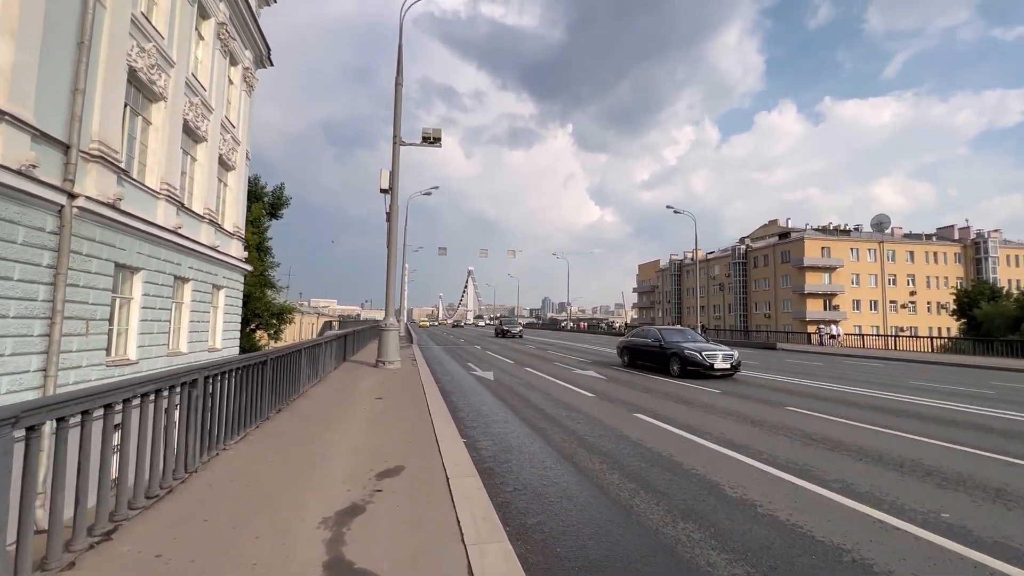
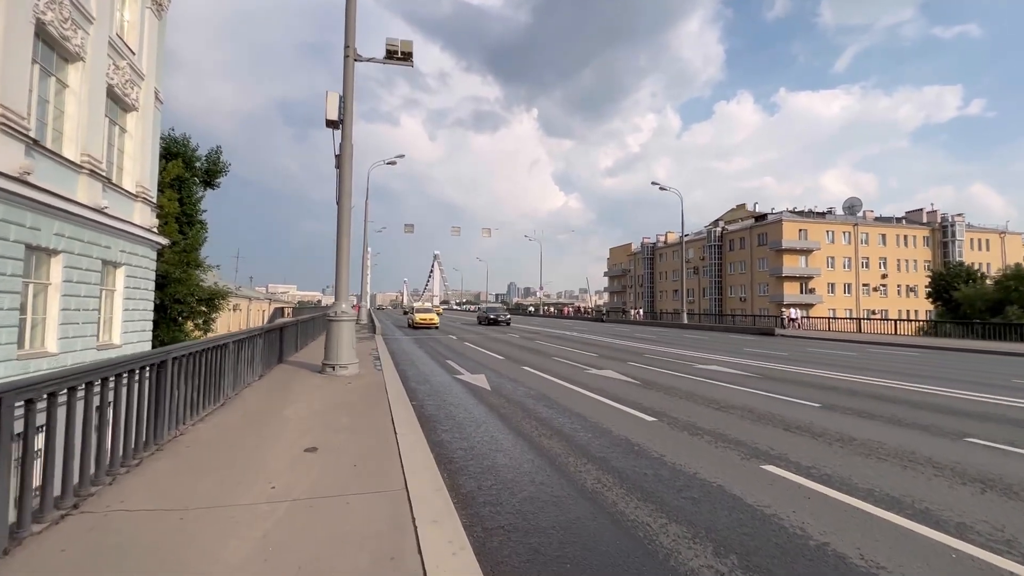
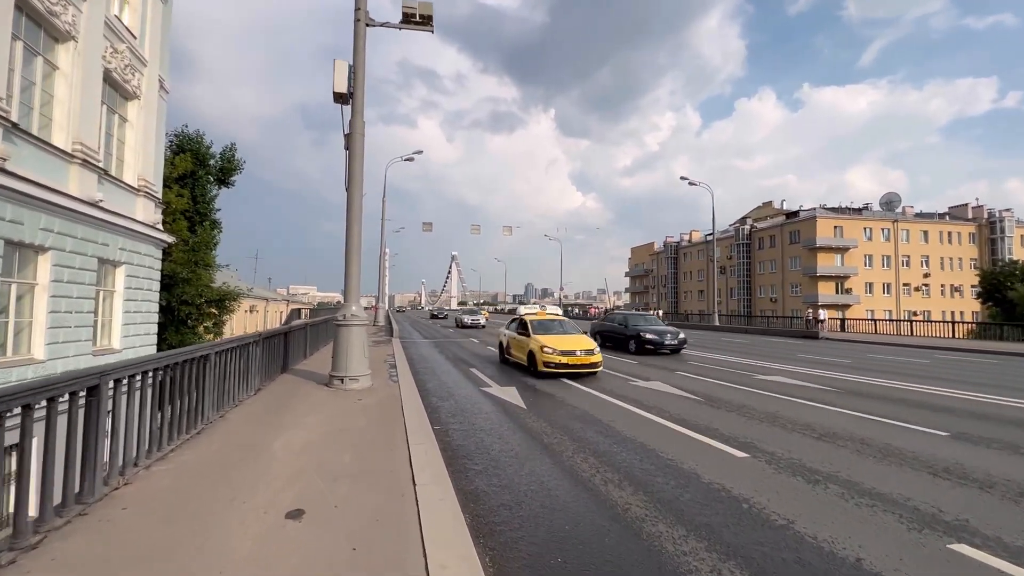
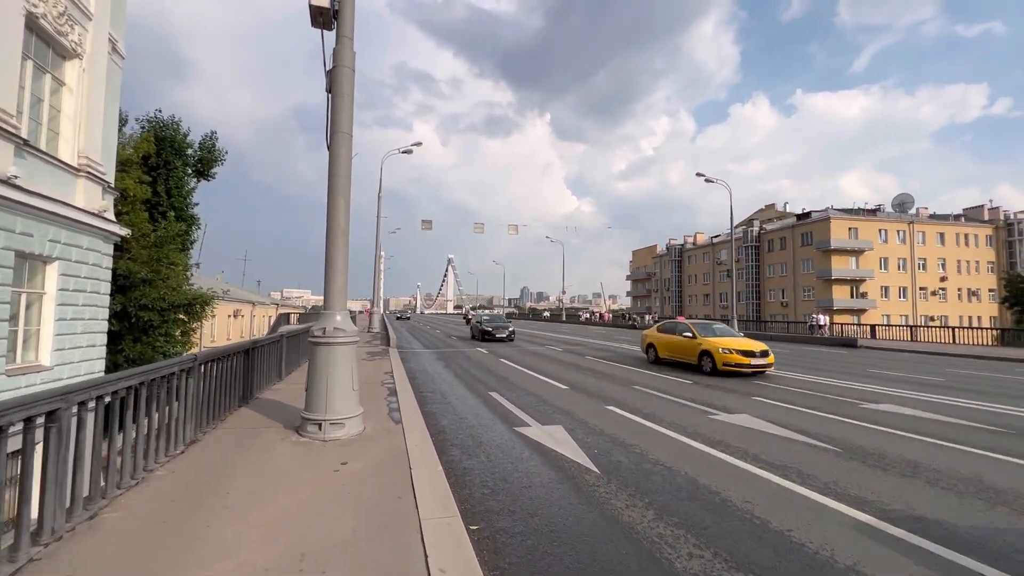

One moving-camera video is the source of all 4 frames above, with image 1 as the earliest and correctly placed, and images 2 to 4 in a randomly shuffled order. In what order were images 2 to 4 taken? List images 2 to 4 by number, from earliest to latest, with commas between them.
2, 3, 4
